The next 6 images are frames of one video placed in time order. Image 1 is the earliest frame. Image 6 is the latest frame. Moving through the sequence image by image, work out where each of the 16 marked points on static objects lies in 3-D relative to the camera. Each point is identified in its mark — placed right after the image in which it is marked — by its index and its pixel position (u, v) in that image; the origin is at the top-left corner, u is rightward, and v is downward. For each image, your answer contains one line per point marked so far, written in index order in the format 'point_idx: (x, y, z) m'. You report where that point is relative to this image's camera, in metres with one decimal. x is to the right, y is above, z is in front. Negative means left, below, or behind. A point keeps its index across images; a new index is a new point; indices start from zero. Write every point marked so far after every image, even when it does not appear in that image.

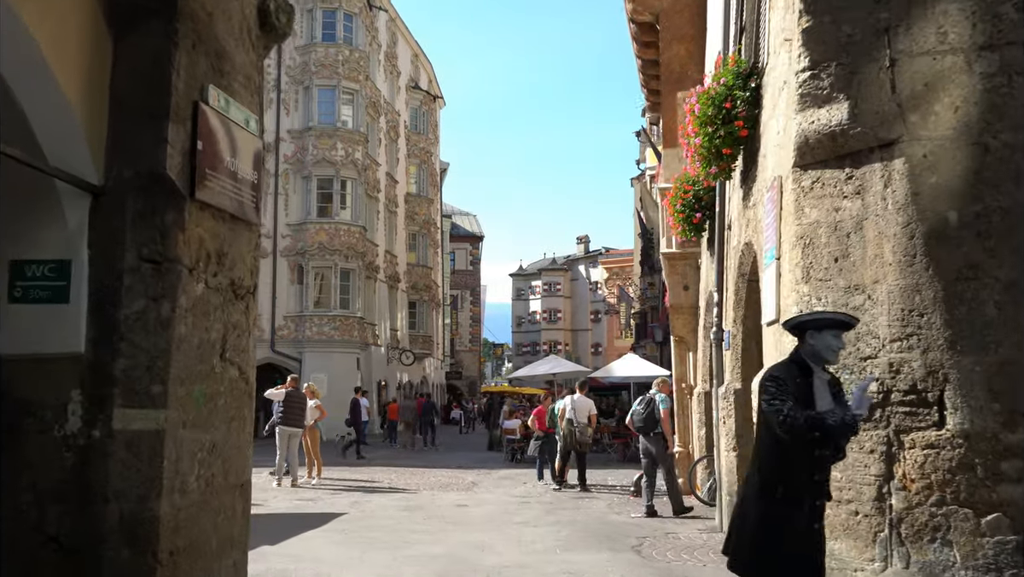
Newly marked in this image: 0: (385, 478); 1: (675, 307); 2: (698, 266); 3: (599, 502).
0: (-2.5, -3.8, +18.7) m
1: (+2.7, -0.3, +15.5) m
2: (+3.1, +0.4, +15.5) m
3: (+1.3, -3.2, +14.1) m
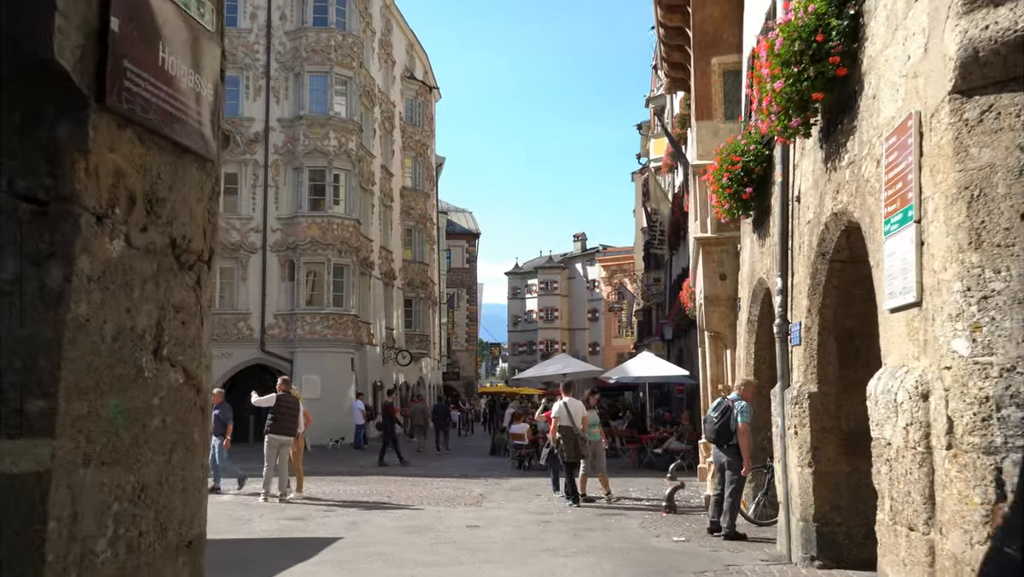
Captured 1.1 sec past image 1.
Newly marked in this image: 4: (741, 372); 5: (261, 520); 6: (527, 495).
0: (-2.3, -3.7, +17.0) m
1: (+3.0, -0.2, +13.8) m
2: (+3.3, +0.5, +13.8) m
3: (+1.6, -3.1, +12.4) m
4: (+3.2, -1.2, +13.0) m
5: (-3.5, -3.2, +12.8) m
6: (+0.3, -3.7, +16.5) m
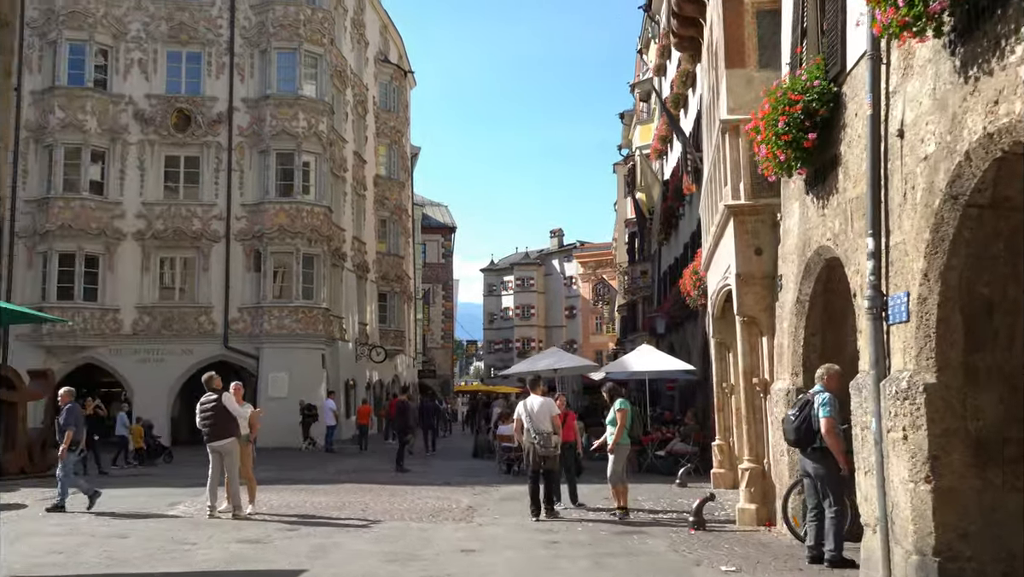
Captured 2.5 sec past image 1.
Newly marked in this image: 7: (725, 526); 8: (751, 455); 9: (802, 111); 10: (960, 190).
0: (-2.4, -3.4, +14.8) m
1: (+2.9, +0.1, +11.8) m
2: (+3.3, +0.8, +11.7) m
3: (+1.6, -2.8, +10.3) m
4: (+3.2, -0.9, +10.9) m
5: (-3.5, -2.9, +10.6) m
6: (+0.2, -3.4, +14.4) m
7: (+2.6, -2.9, +11.3) m
8: (+3.1, -2.1, +11.9) m
9: (+2.8, +1.7, +8.9) m
10: (+2.8, +0.6, +5.9) m
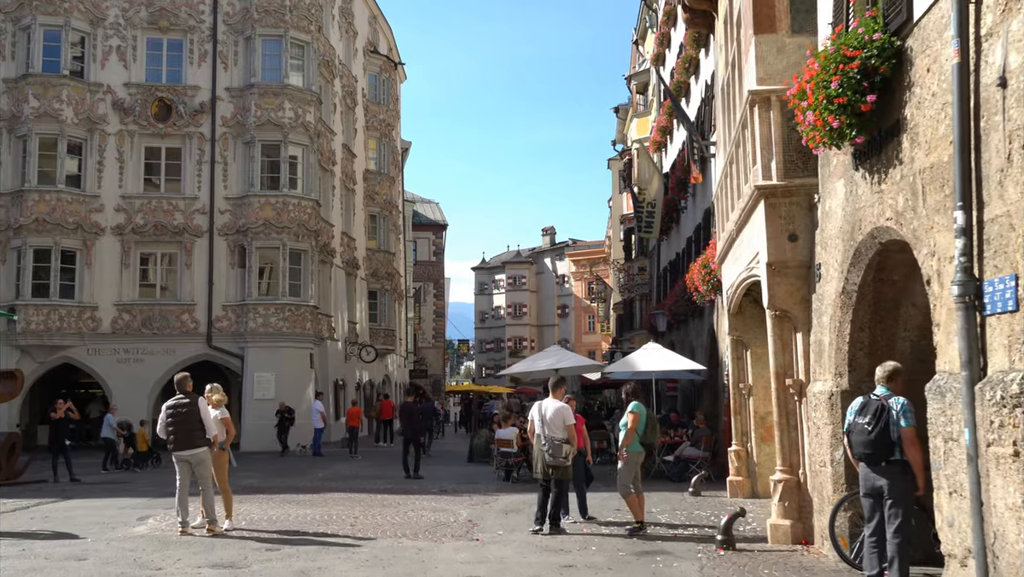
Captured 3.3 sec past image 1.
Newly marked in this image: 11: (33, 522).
0: (-2.4, -3.3, +13.5) m
1: (+3.0, +0.2, +10.6) m
2: (+3.4, +0.9, +10.5) m
3: (+1.7, -2.7, +9.0) m
4: (+3.3, -0.8, +9.7) m
5: (-3.4, -2.8, +9.3) m
6: (+0.2, -3.3, +13.1) m
7: (+2.7, -2.8, +10.1) m
8: (+3.1, -2.0, +10.7) m
9: (+2.9, +1.8, +7.7) m
10: (+3.0, +0.7, +4.7) m
11: (-6.7, -3.3, +13.0) m
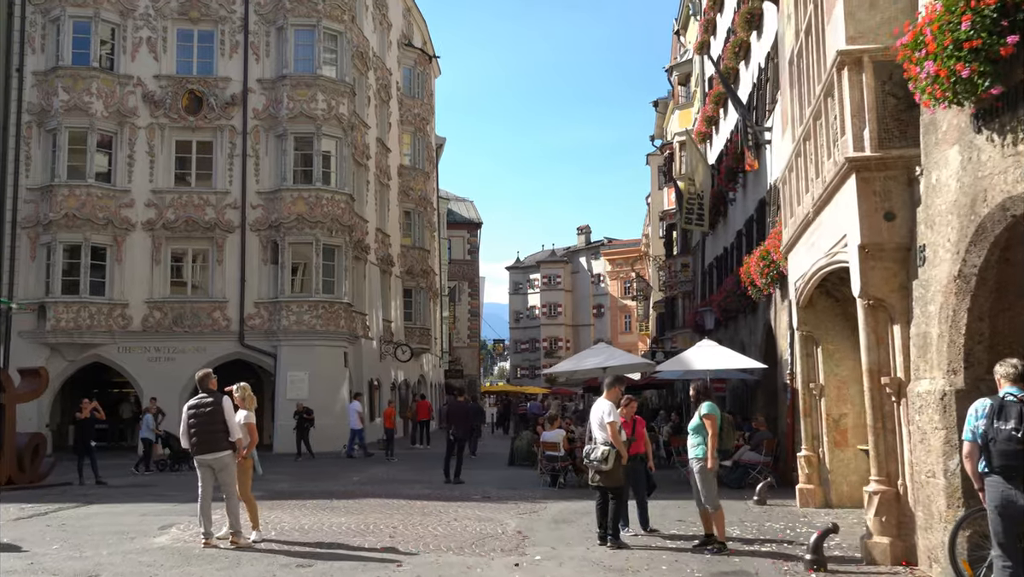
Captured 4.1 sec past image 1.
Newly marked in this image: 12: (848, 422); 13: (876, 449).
0: (-1.7, -3.2, +12.4) m
1: (+3.6, +0.4, +9.3) m
2: (+4.0, +1.1, +9.2) m
3: (+2.2, -2.5, +7.8) m
4: (+3.8, -0.6, +8.5) m
5: (-2.8, -2.7, +8.3) m
6: (+0.9, -3.1, +11.9) m
7: (+3.3, -2.6, +8.8) m
8: (+3.7, -1.9, +9.4) m
9: (+3.3, +2.0, +6.4) m
10: (+3.3, +0.9, +3.5) m
11: (-6.0, -3.1, +12.0) m
12: (+5.1, -2.0, +14.1) m
13: (+3.7, -1.6, +9.5) m
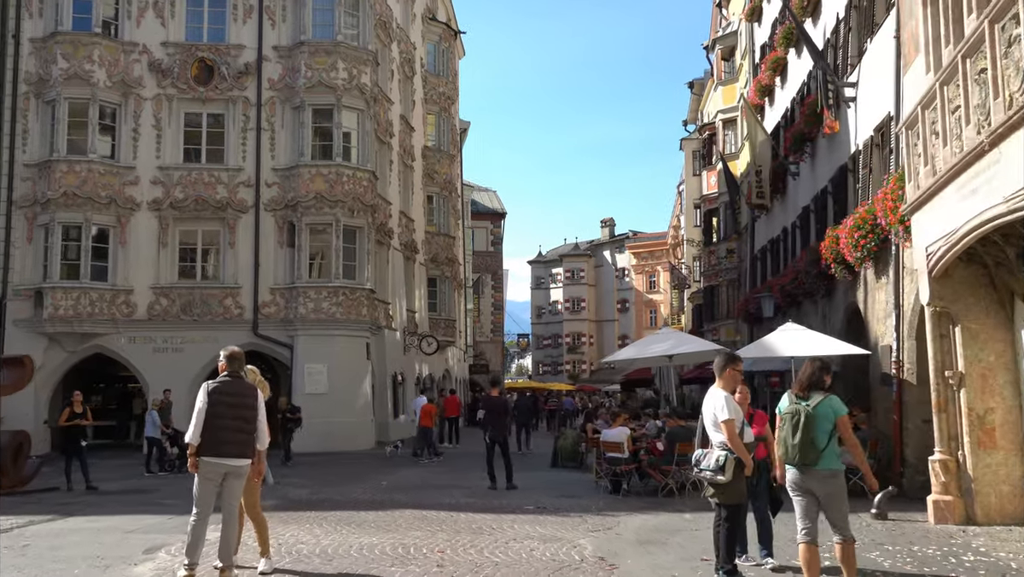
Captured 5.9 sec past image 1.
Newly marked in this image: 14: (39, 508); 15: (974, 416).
0: (-0.9, -2.7, +9.9) m
1: (+4.3, +0.8, +6.6) m
2: (+4.7, +1.5, +6.5) m
3: (+2.9, -2.1, +5.2) m
4: (+4.6, -0.2, +5.8) m
5: (-2.1, -2.3, +5.7) m
6: (+1.7, -2.7, +9.3) m
7: (+4.0, -2.2, +6.2) m
8: (+4.5, -1.5, +6.8) m
9: (+4.0, +2.4, +3.7) m
10: (+4.0, +1.3, +0.8) m
11: (-5.2, -2.7, +9.5) m
12: (+5.9, -1.6, +11.4) m
13: (+4.5, -1.2, +6.8) m
14: (-7.1, -3.3, +13.9) m
15: (+5.7, -1.6, +11.4) m
